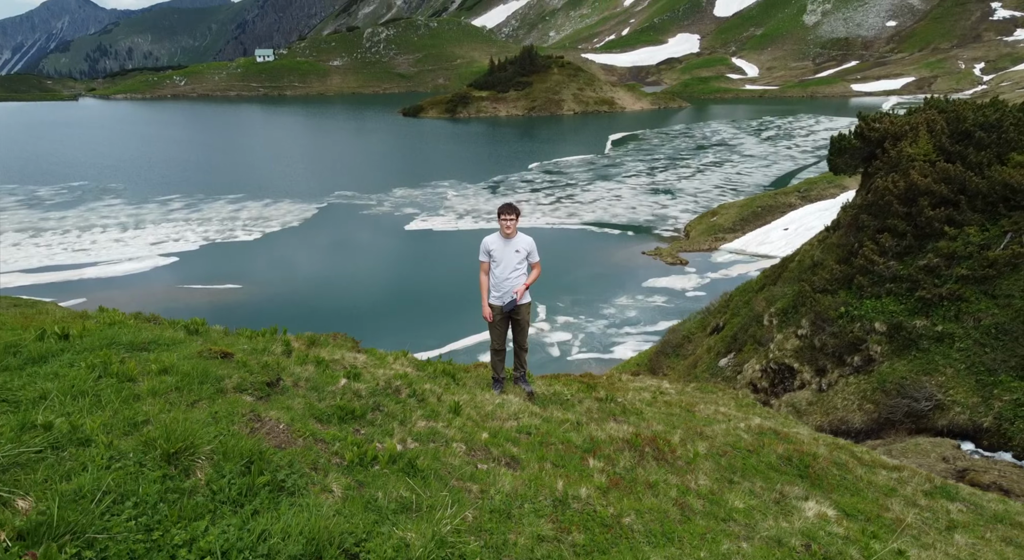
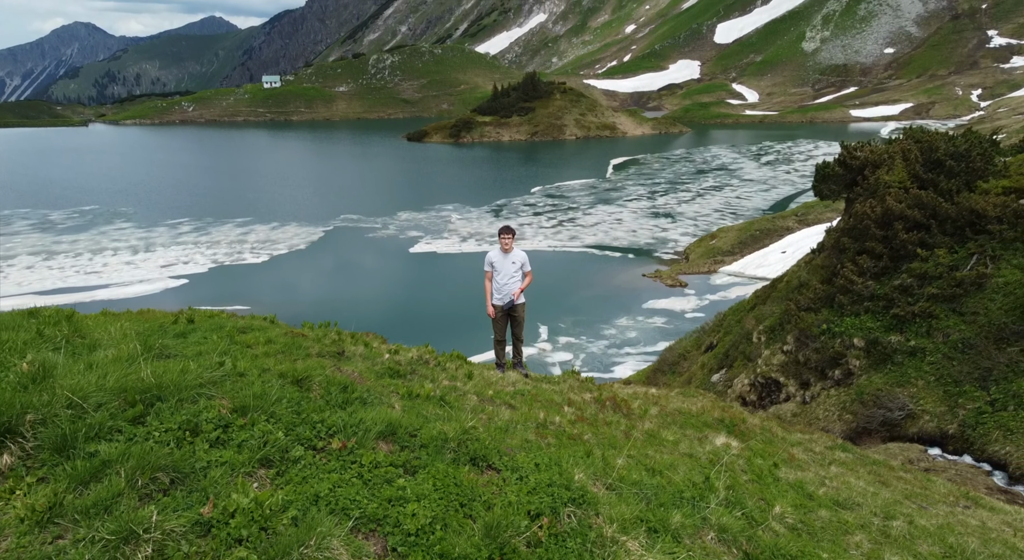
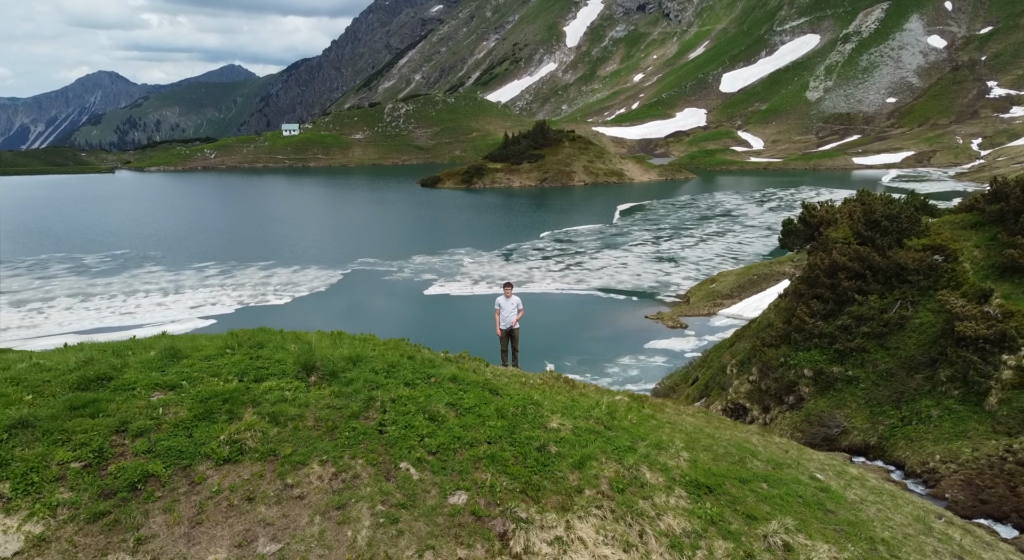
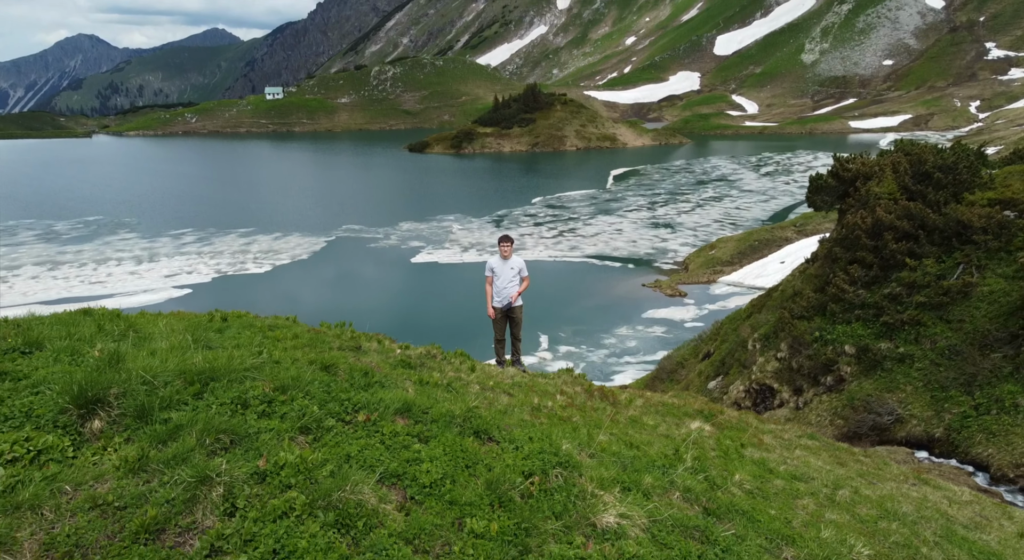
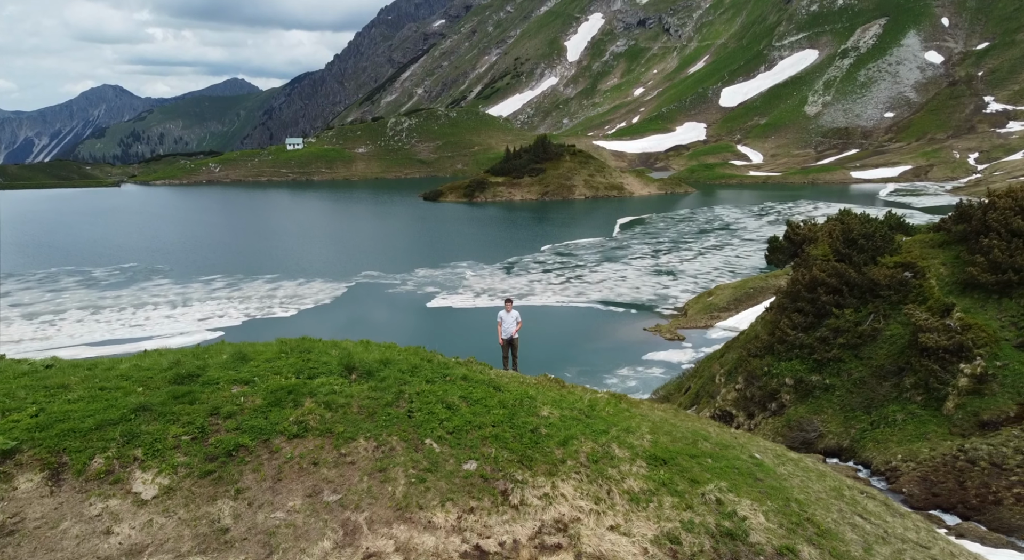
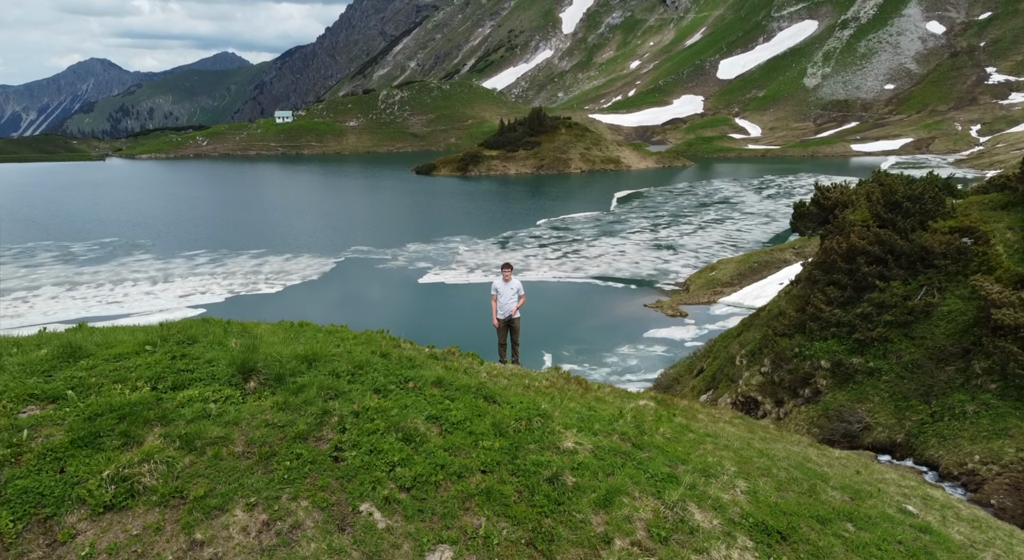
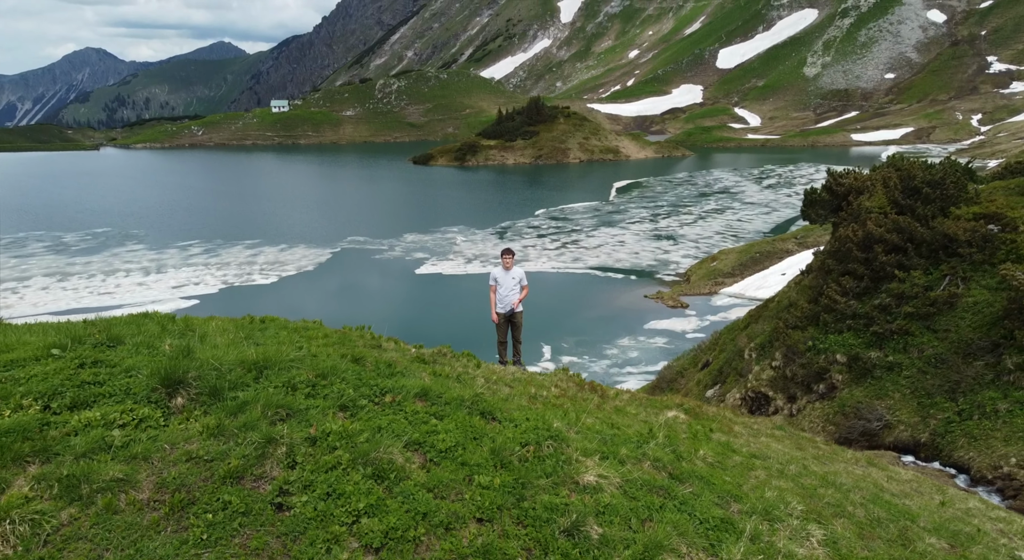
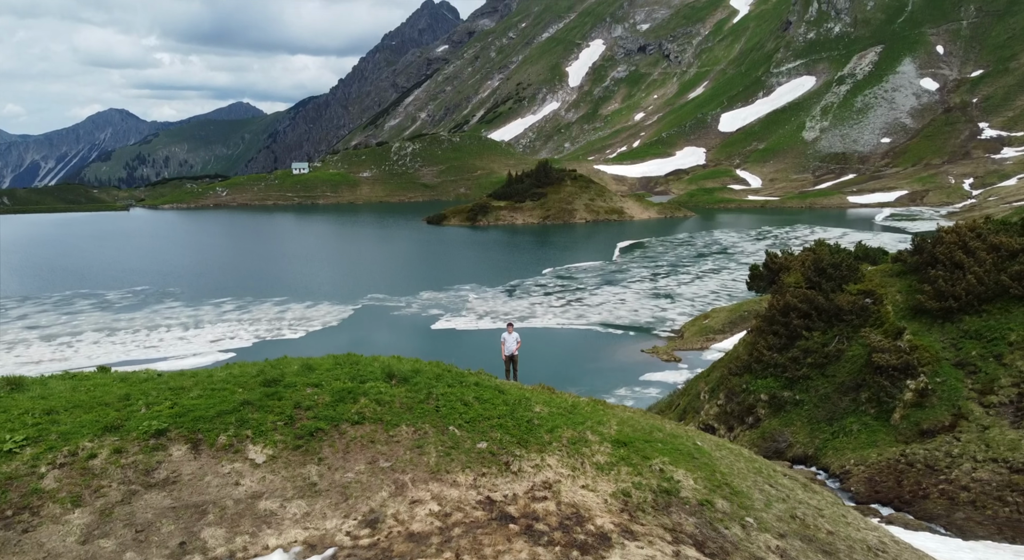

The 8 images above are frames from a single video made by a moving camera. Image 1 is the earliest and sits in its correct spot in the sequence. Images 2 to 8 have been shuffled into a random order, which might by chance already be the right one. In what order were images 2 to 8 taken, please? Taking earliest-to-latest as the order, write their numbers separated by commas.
2, 4, 7, 6, 3, 5, 8
